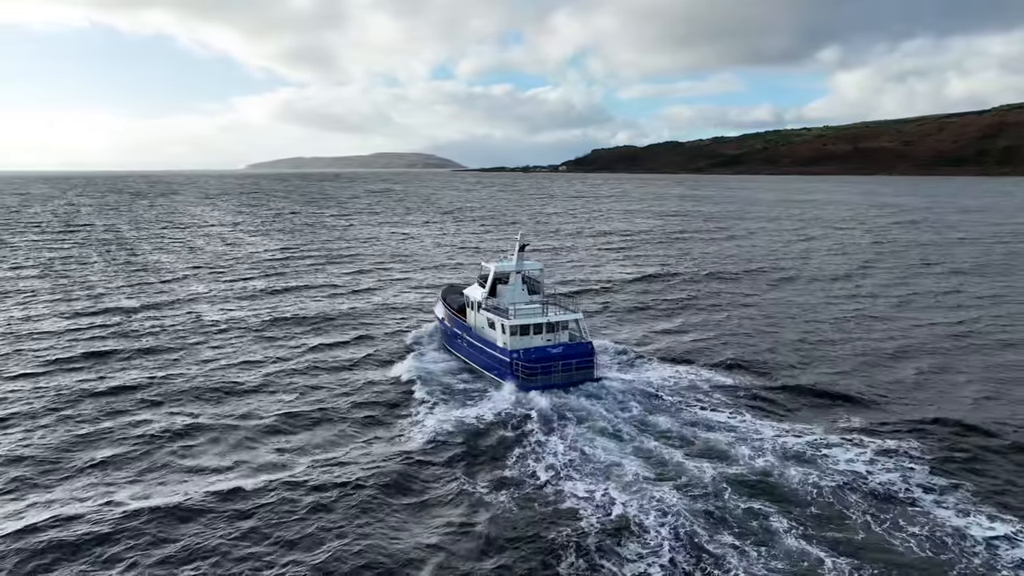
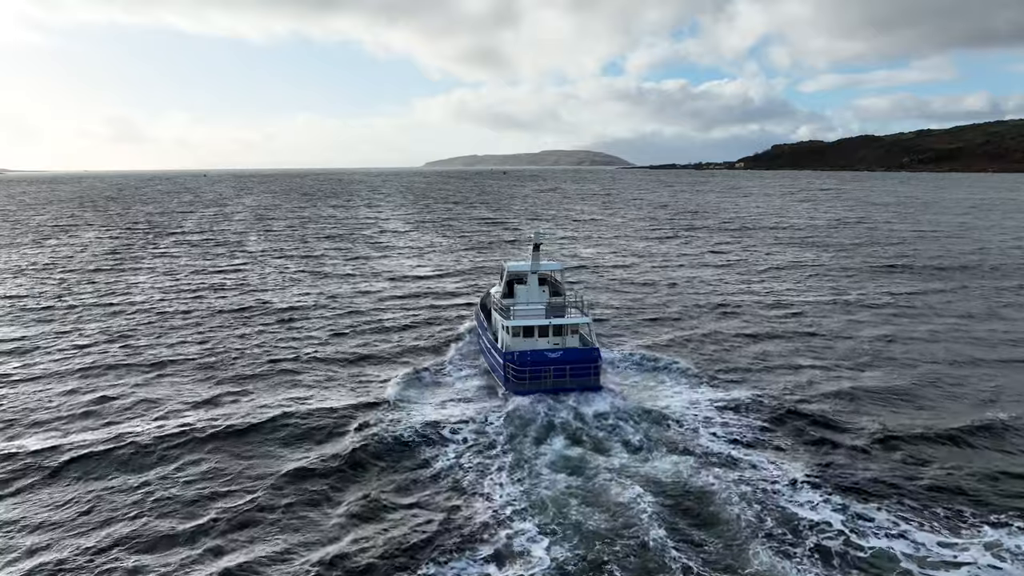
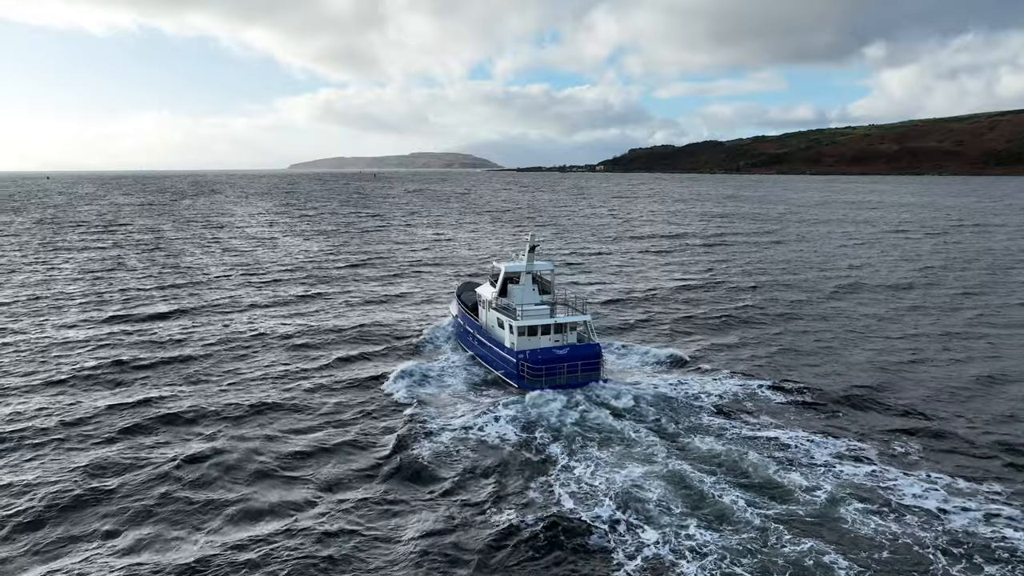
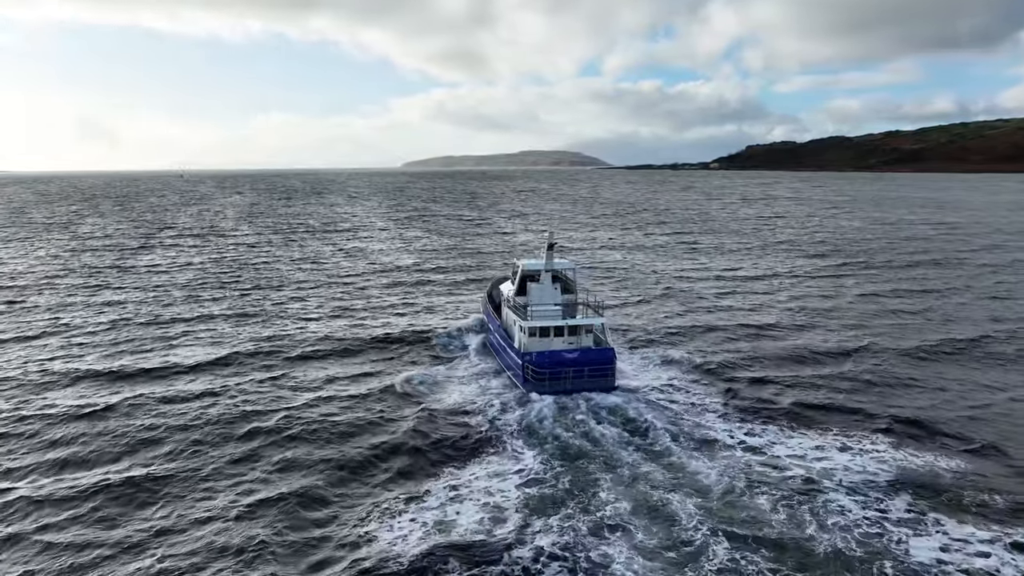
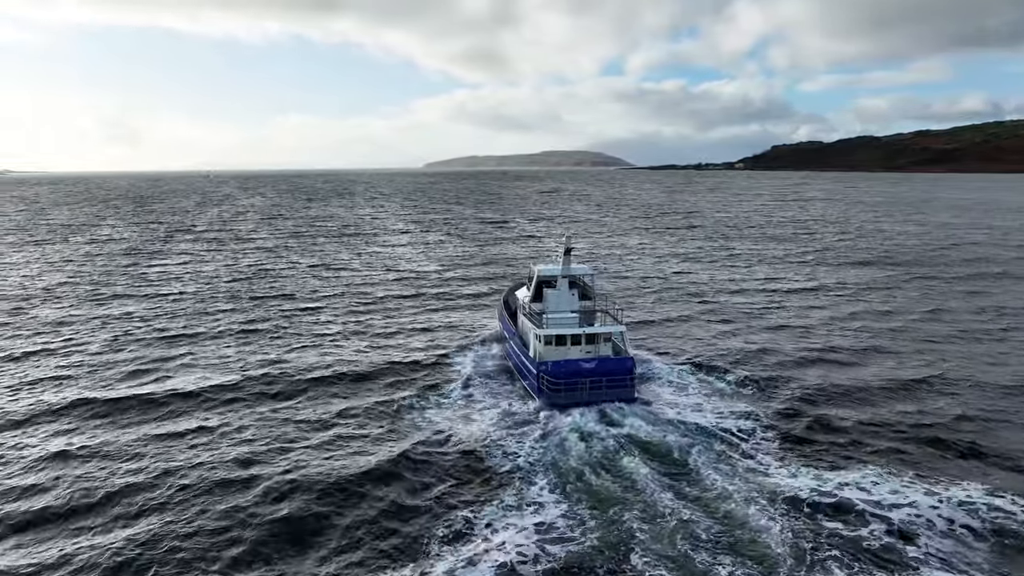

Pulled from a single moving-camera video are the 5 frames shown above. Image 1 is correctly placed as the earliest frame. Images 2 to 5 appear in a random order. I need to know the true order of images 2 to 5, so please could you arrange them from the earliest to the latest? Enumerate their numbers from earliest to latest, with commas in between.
3, 4, 5, 2
